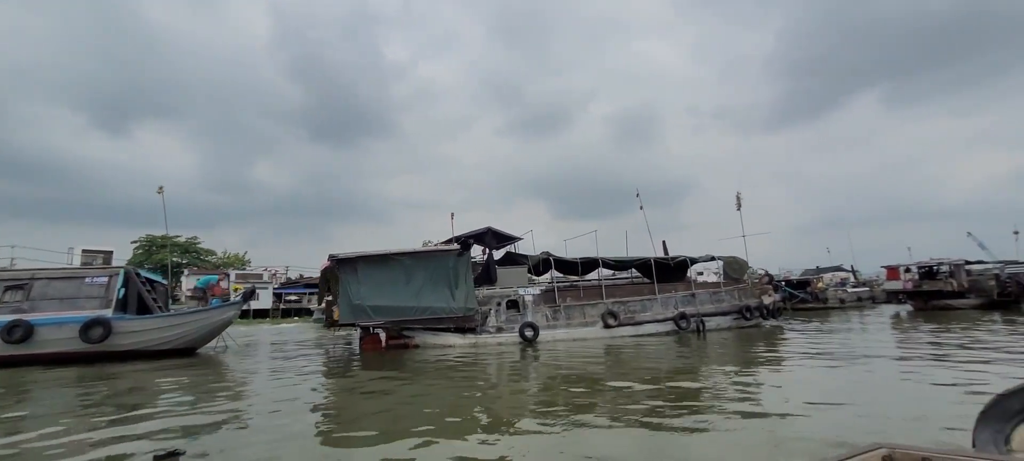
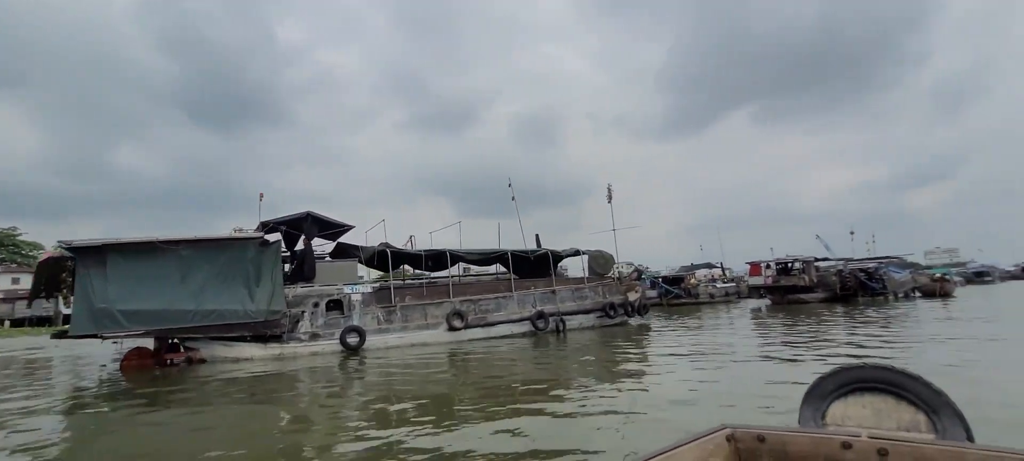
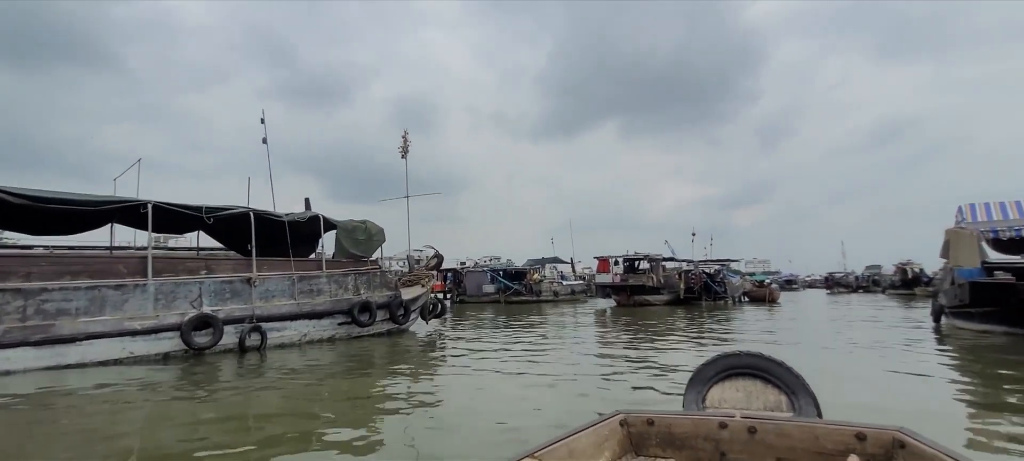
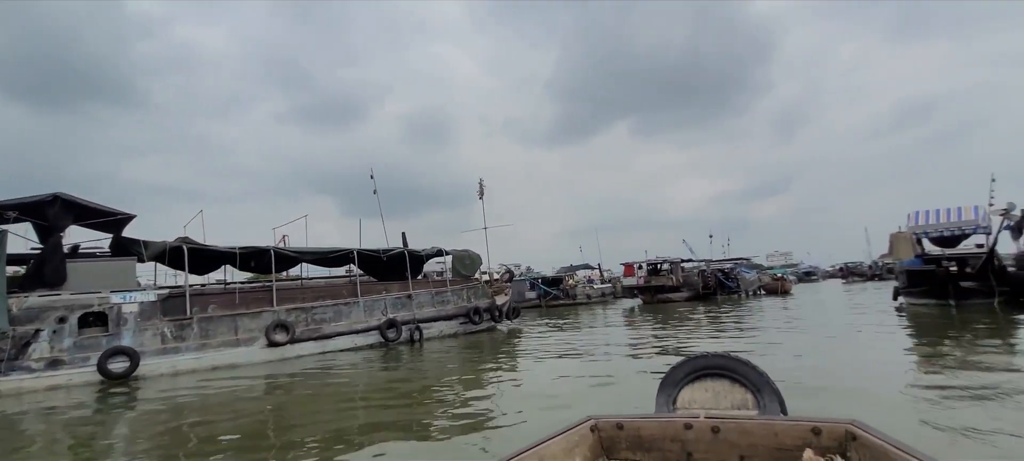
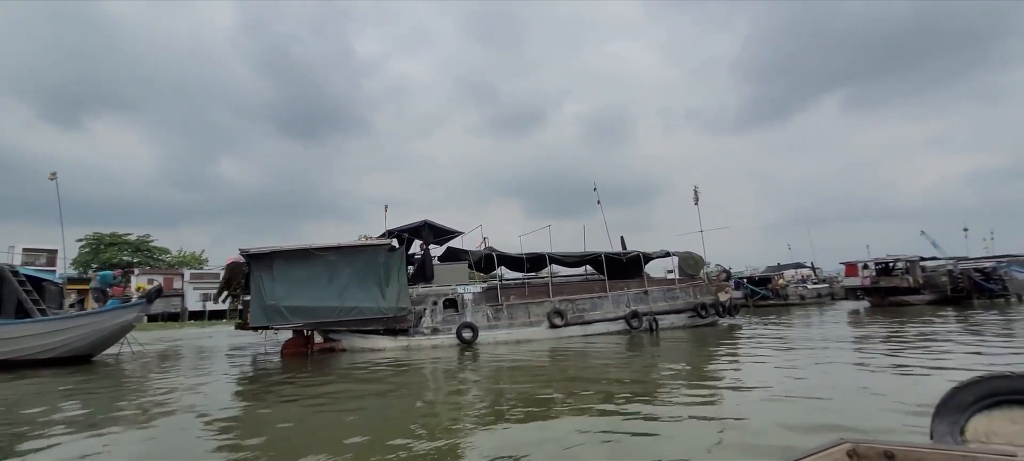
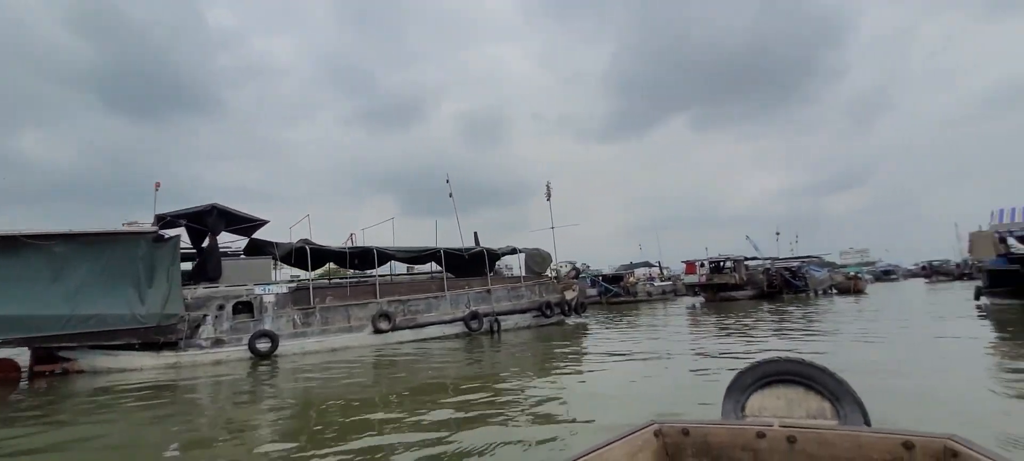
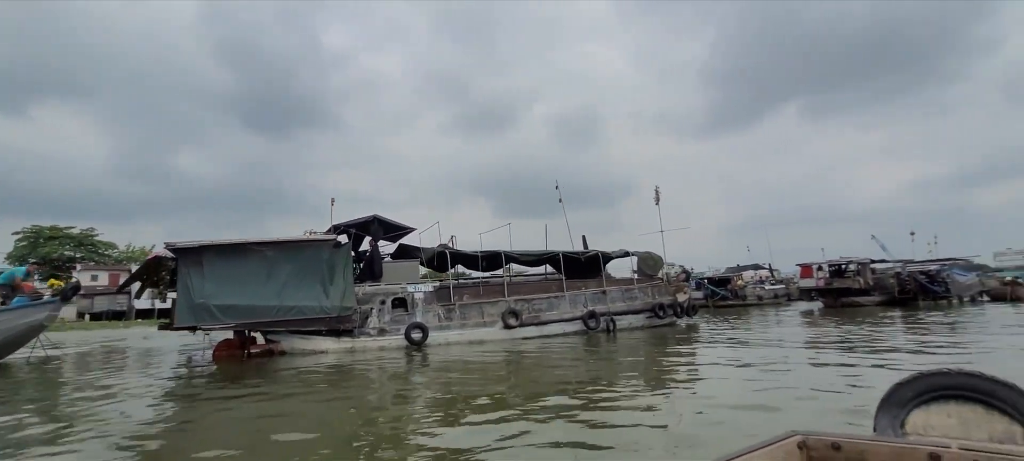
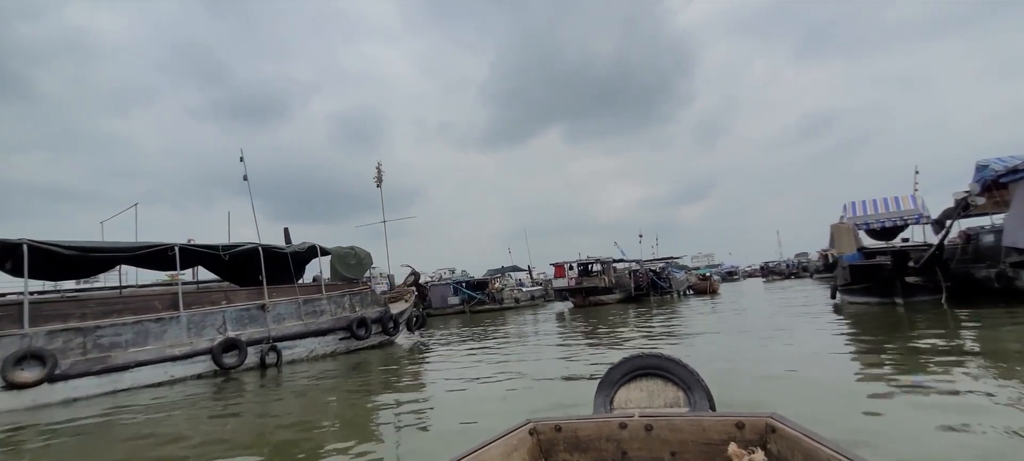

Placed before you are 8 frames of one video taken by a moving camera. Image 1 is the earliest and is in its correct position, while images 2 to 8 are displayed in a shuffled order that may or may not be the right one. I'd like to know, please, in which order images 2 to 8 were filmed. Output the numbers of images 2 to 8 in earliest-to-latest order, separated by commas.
5, 7, 2, 6, 4, 8, 3
